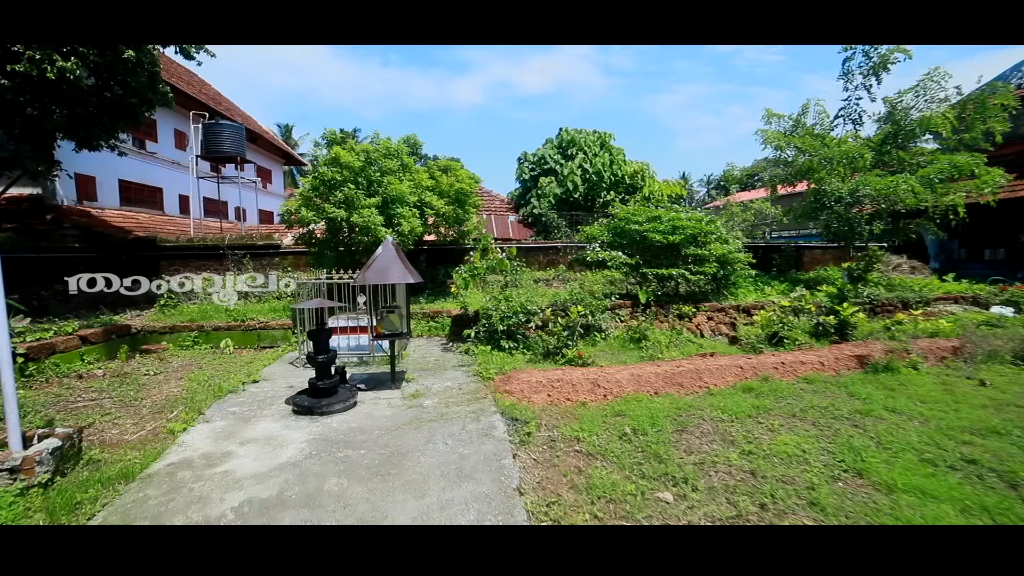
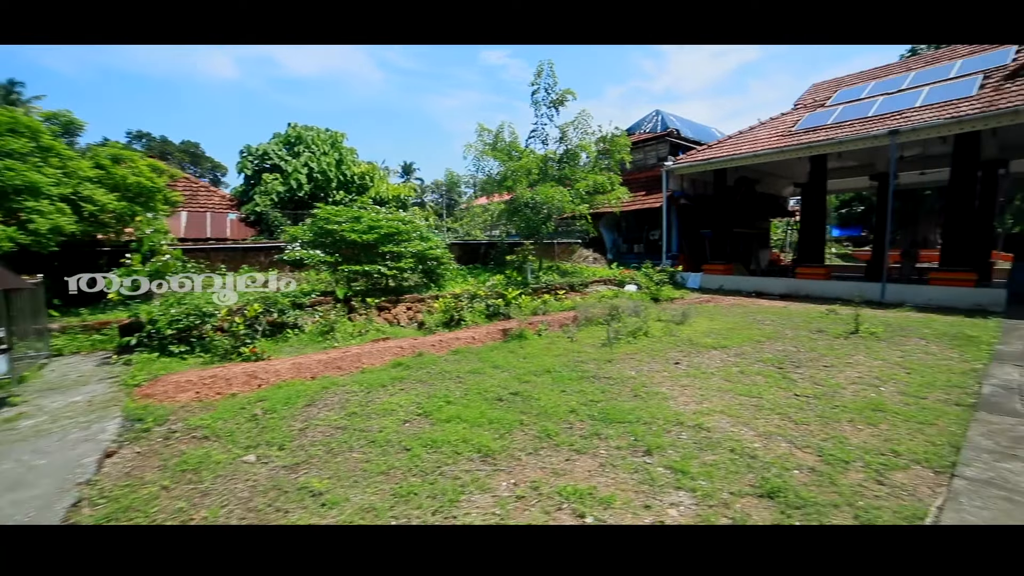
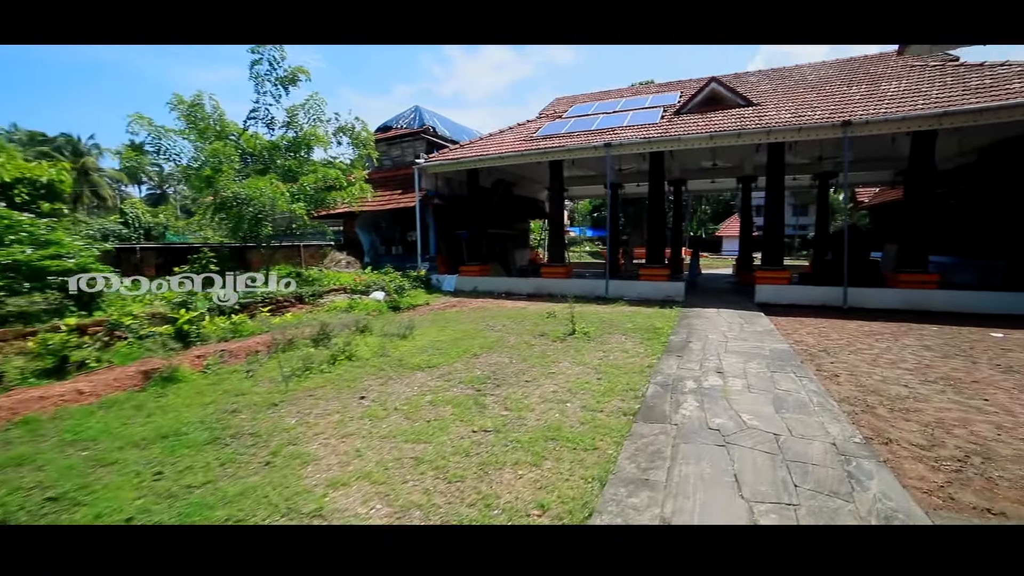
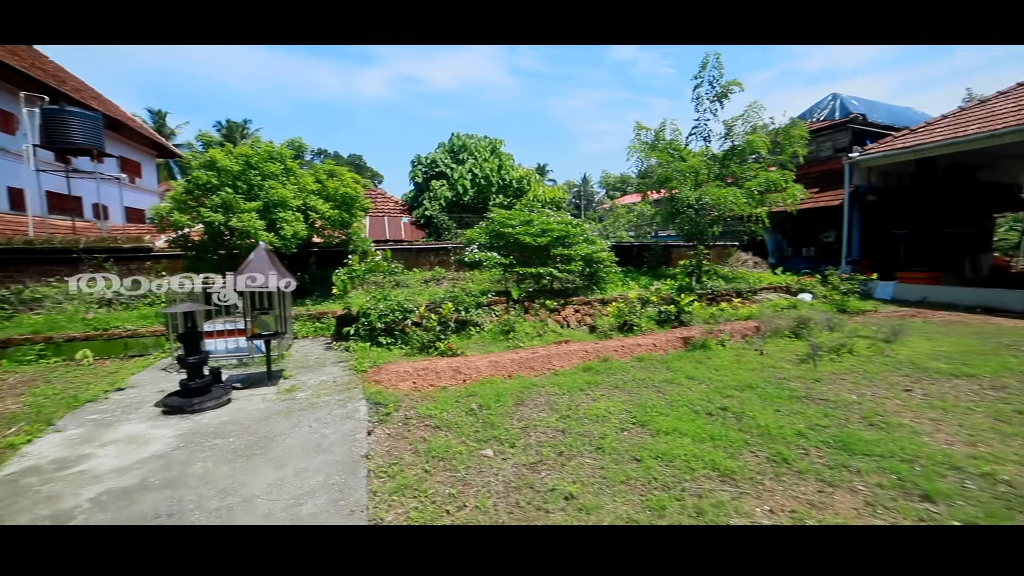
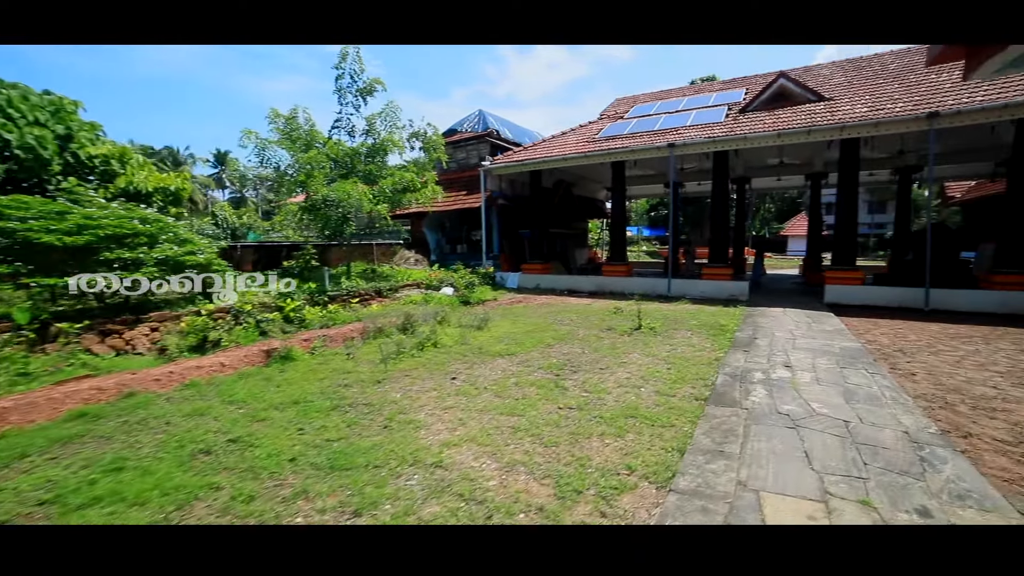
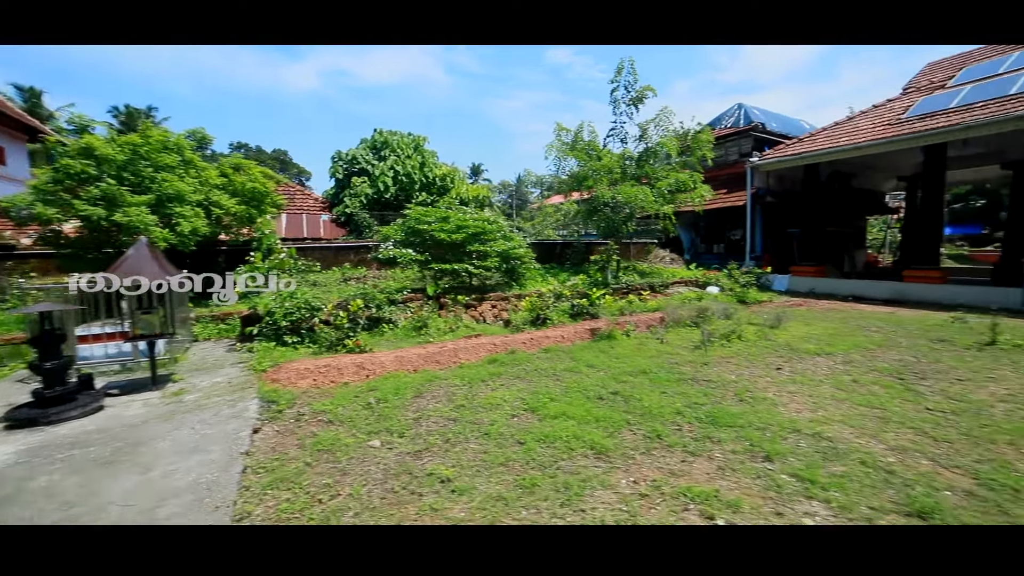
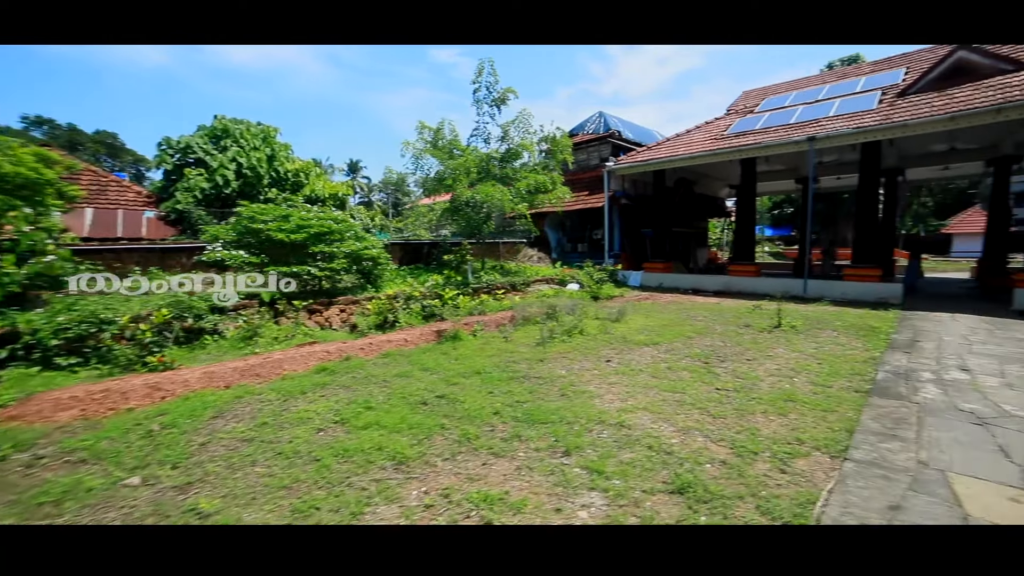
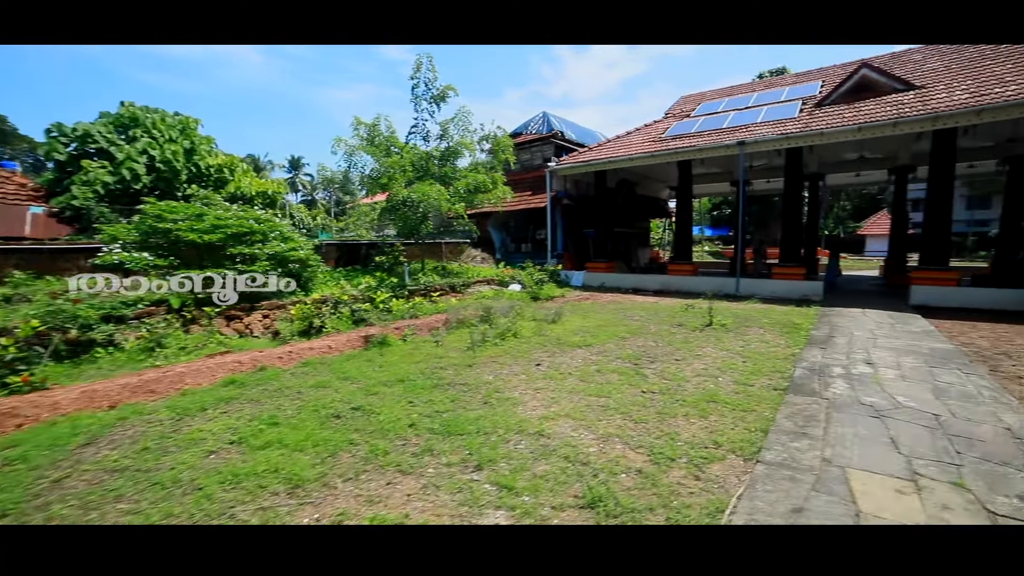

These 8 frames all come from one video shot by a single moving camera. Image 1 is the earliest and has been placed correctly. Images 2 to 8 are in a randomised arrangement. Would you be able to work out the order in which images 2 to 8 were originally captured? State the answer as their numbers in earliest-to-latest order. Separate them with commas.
4, 6, 2, 7, 8, 5, 3
